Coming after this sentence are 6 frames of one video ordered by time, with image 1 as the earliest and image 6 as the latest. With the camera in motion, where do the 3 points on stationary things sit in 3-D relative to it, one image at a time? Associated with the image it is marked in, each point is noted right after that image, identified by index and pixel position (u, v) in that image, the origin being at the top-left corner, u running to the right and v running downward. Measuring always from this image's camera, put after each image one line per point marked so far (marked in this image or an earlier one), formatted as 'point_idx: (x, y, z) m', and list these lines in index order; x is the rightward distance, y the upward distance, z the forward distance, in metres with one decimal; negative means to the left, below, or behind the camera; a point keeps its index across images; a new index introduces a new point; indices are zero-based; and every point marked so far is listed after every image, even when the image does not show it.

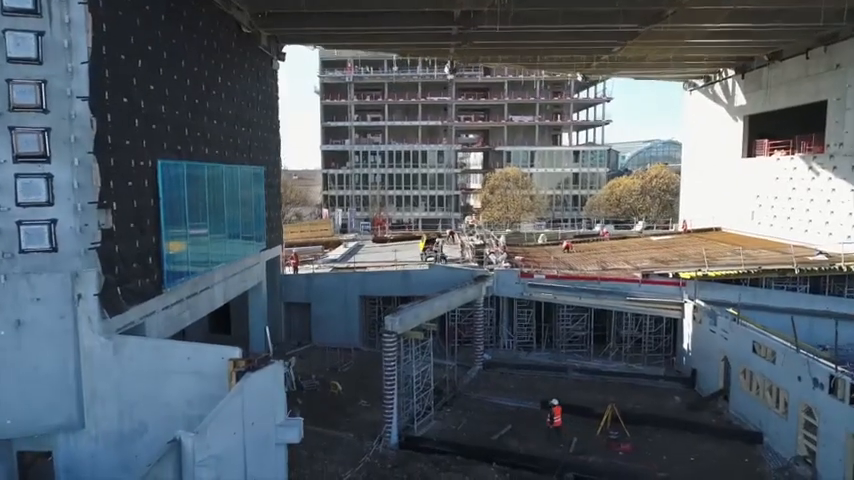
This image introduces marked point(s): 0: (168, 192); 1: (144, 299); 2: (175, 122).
0: (-5.3, +1.0, +18.6) m
1: (-5.3, -1.1, +17.1) m
2: (-5.3, +2.5, +19.0) m
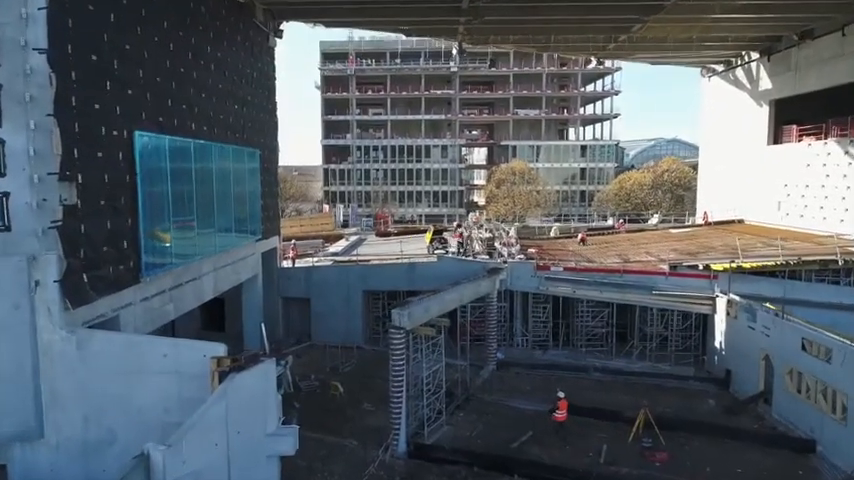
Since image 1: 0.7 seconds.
0: (-5.0, +1.3, +16.4) m
1: (-5.1, -0.8, +14.9) m
2: (-5.0, +2.8, +16.9) m
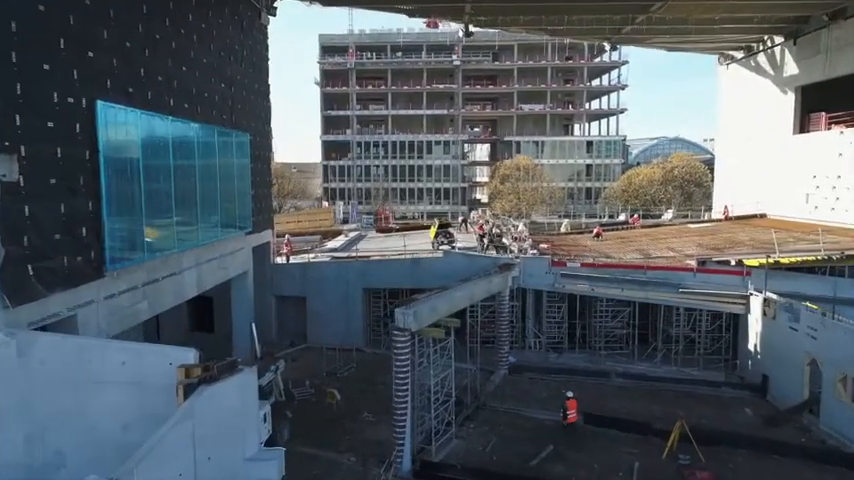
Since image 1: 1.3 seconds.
0: (-4.9, +1.5, +14.2) m
1: (-4.9, -0.6, +12.8) m
2: (-4.9, +3.0, +14.7) m
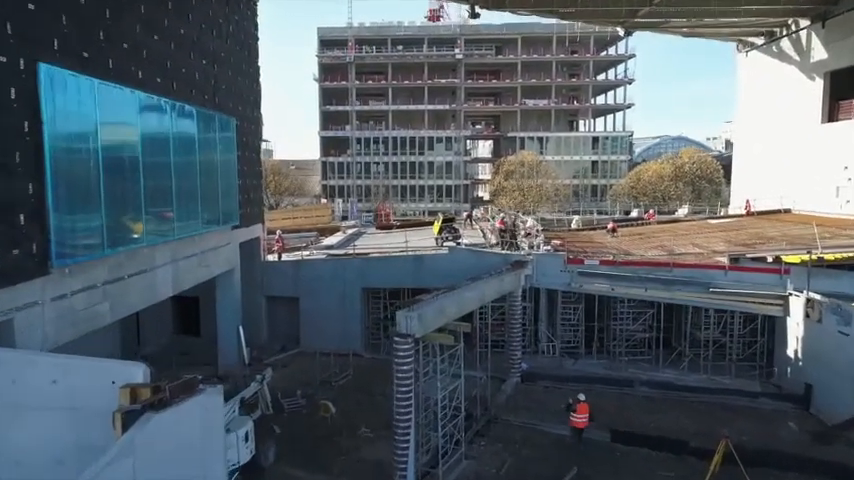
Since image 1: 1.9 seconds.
0: (-4.8, +1.6, +12.0) m
1: (-4.8, -0.5, +10.6) m
2: (-4.8, +3.1, +12.5) m
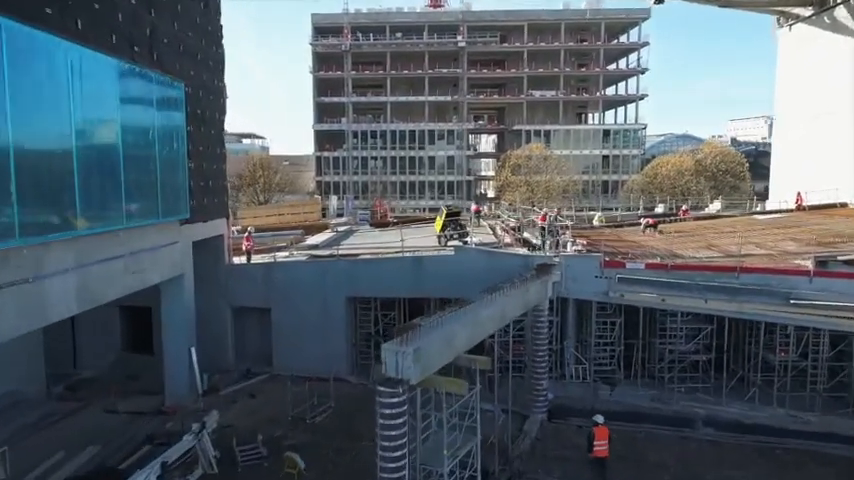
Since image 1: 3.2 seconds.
0: (-4.8, +1.6, +7.4) m
1: (-4.8, -0.4, +5.9) m
2: (-4.8, +3.1, +7.8) m
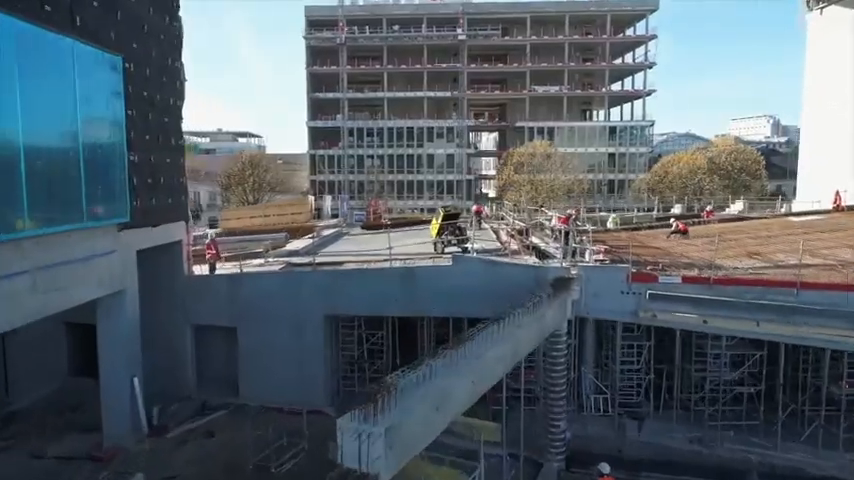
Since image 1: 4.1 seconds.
0: (-4.9, +1.5, +4.3) m
1: (-5.0, -0.6, +2.8) m
2: (-4.9, +3.0, +4.8) m
